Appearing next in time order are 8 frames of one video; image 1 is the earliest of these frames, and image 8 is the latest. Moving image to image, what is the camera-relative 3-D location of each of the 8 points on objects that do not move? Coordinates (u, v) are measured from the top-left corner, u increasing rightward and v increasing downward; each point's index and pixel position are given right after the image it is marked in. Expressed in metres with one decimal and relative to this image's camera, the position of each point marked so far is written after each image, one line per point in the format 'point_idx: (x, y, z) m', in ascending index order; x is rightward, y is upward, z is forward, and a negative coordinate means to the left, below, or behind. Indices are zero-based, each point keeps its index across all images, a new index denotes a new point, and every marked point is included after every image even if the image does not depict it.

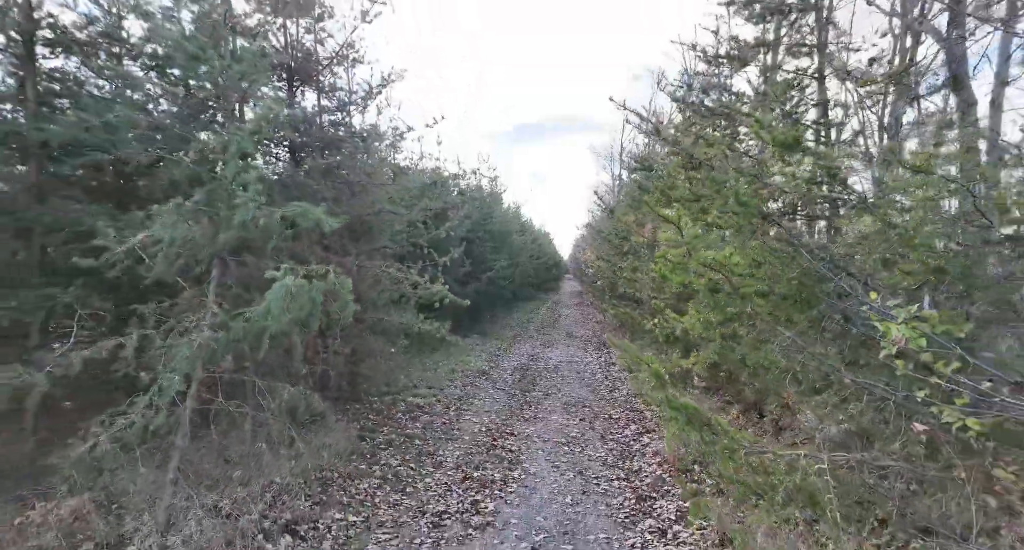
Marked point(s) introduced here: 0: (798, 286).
0: (+2.4, -0.1, +4.4) m
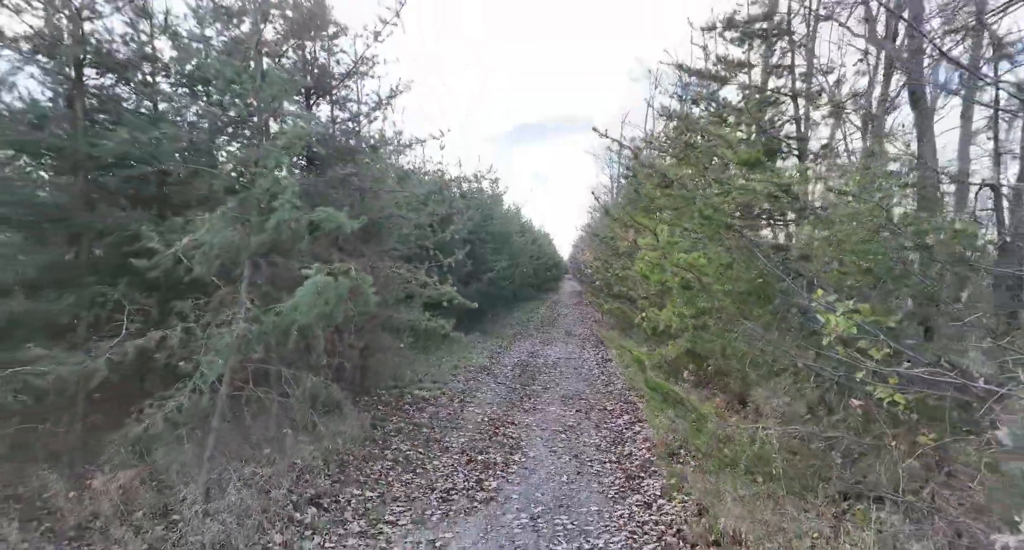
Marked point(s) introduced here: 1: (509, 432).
0: (+2.4, -0.1, +5.1) m
1: (0.0, -3.1, +10.3) m
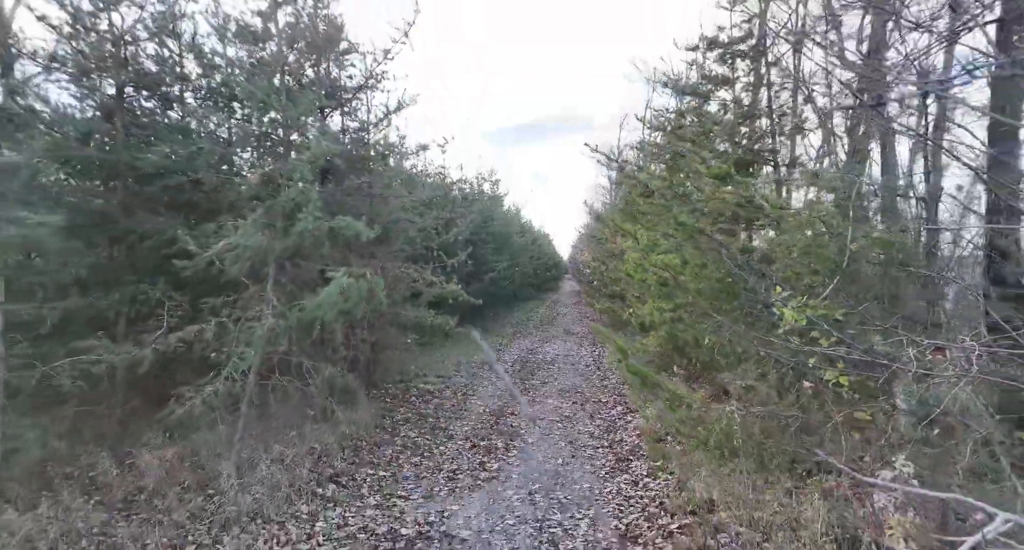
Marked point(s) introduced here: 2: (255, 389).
0: (+2.4, -0.1, +5.9) m
1: (0.0, -3.1, +11.0) m
2: (-3.8, -1.7, +7.8) m
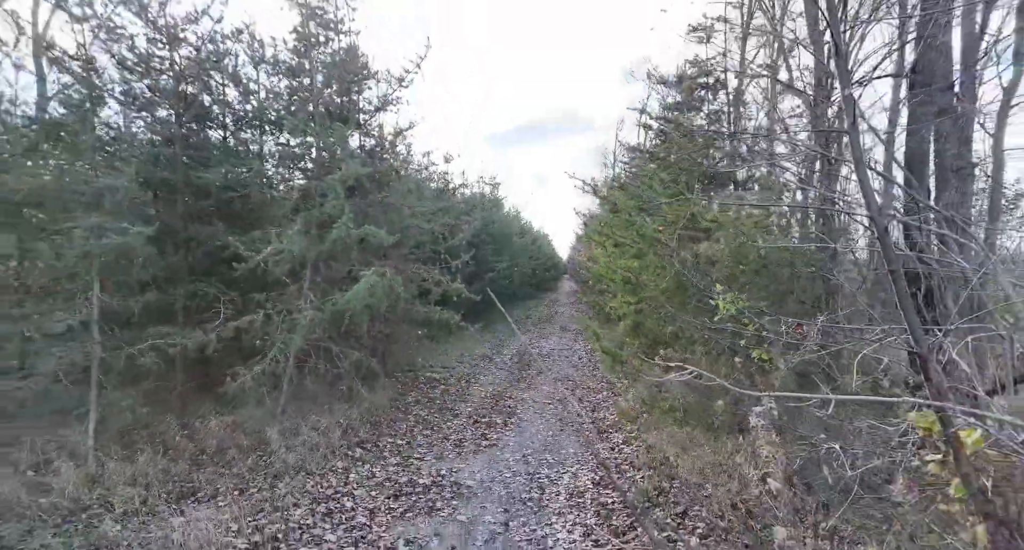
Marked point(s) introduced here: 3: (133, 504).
0: (+2.3, -0.1, +7.4) m
1: (-0.1, -3.0, +12.6) m
2: (-3.9, -1.7, +9.3) m
3: (-4.9, -2.9, +6.9) m
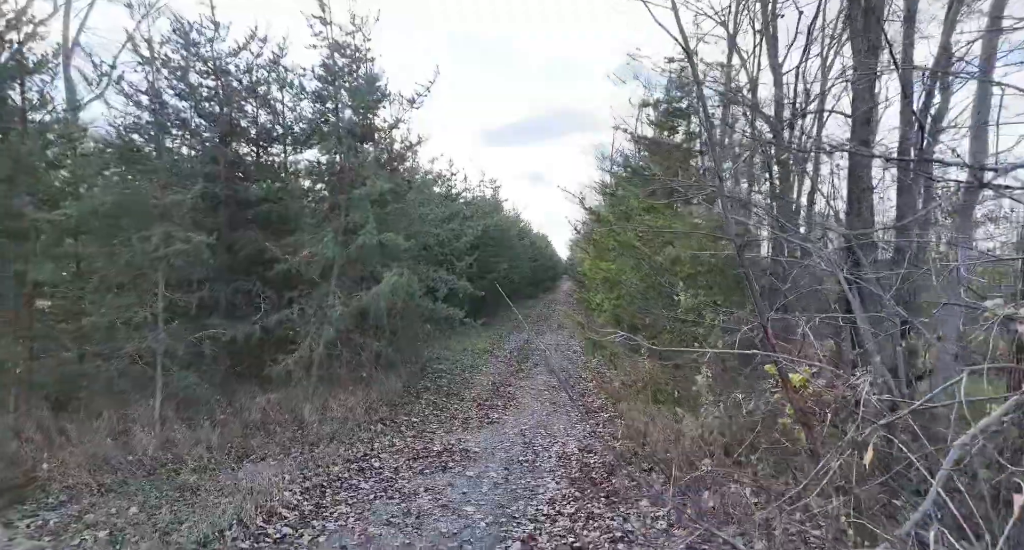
0: (+2.3, -0.1, +8.9) m
1: (-0.1, -3.1, +14.0) m
2: (-3.9, -1.7, +10.8) m
3: (-4.9, -2.9, +8.3) m
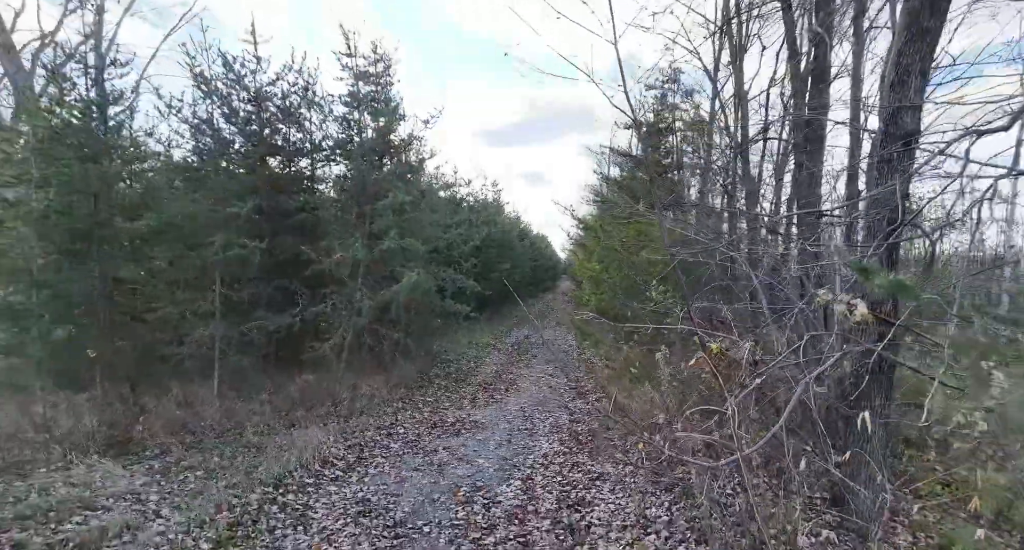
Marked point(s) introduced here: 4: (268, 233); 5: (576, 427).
0: (+2.3, -0.1, +10.6) m
1: (-0.1, -3.0, +15.8) m
2: (-3.8, -1.7, +12.5) m
3: (-4.9, -2.9, +10.1) m
4: (-5.8, +1.0, +12.6) m
5: (+1.2, -2.9, +10.1) m
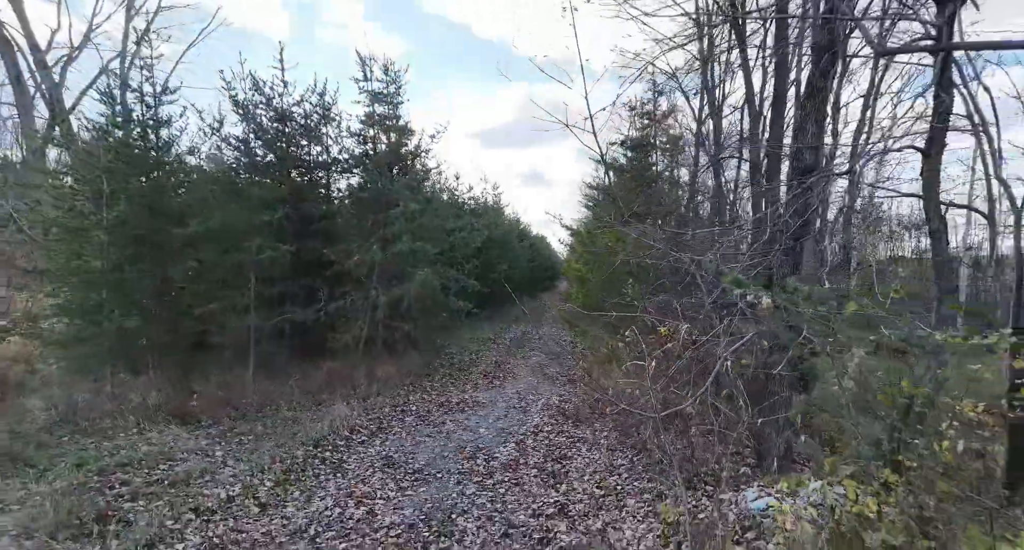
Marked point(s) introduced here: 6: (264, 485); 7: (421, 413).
0: (+2.3, -0.1, +12.3) m
1: (-0.1, -3.0, +17.4) m
2: (-3.9, -1.7, +14.2) m
3: (-5.0, -2.9, +11.7) m
4: (-5.9, +1.0, +14.2) m
5: (+1.2, -2.9, +11.7) m
6: (-3.5, -2.9, +7.4) m
7: (-2.0, -3.1, +11.6) m
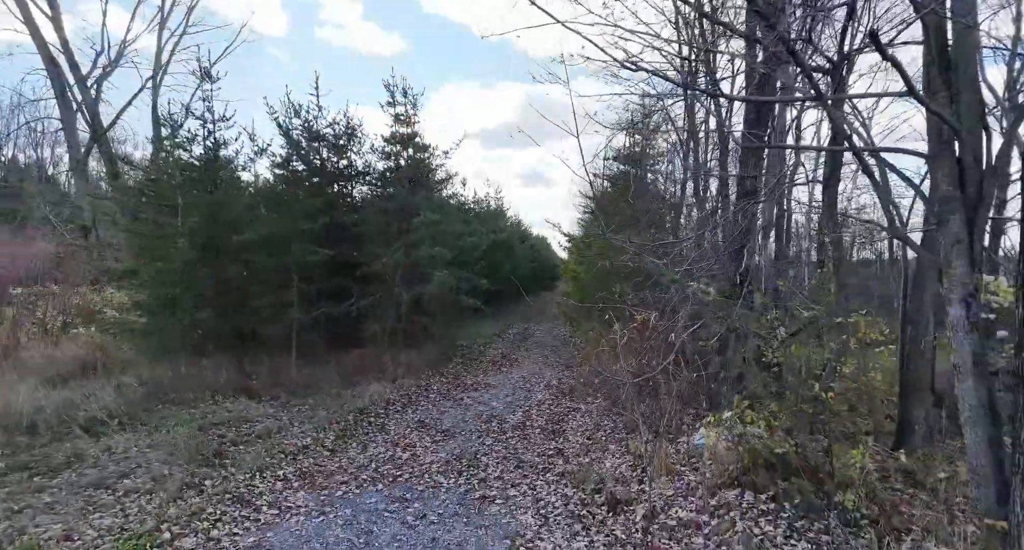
0: (+2.4, -0.1, +14.4) m
1: (0.0, -3.0, +19.6) m
2: (-3.8, -1.7, +16.3) m
3: (-4.8, -2.9, +13.9) m
4: (-5.7, +1.0, +16.3) m
5: (+1.3, -2.9, +13.8) m
6: (-3.3, -2.9, +9.5) m
7: (-1.9, -3.1, +13.8) m
